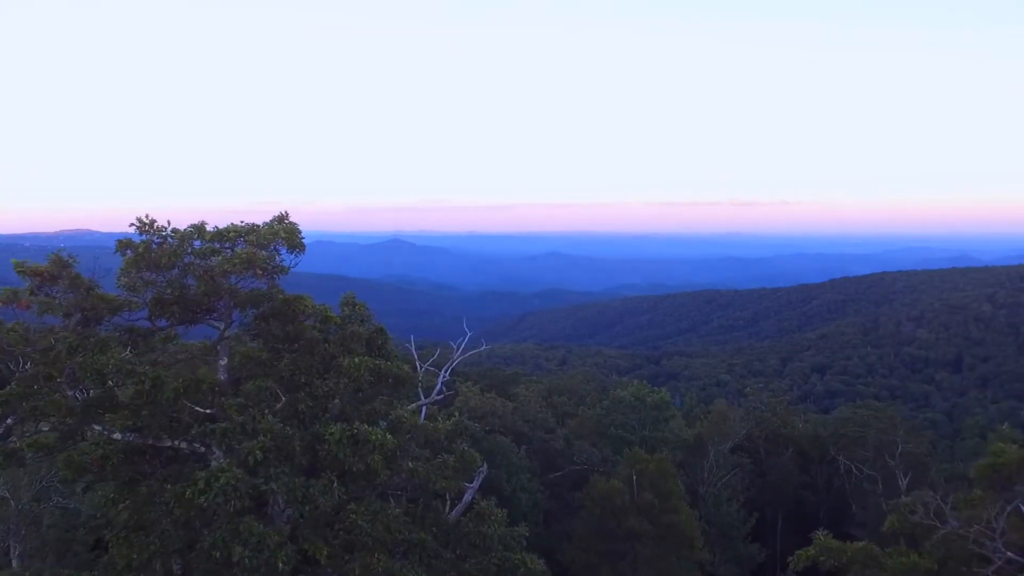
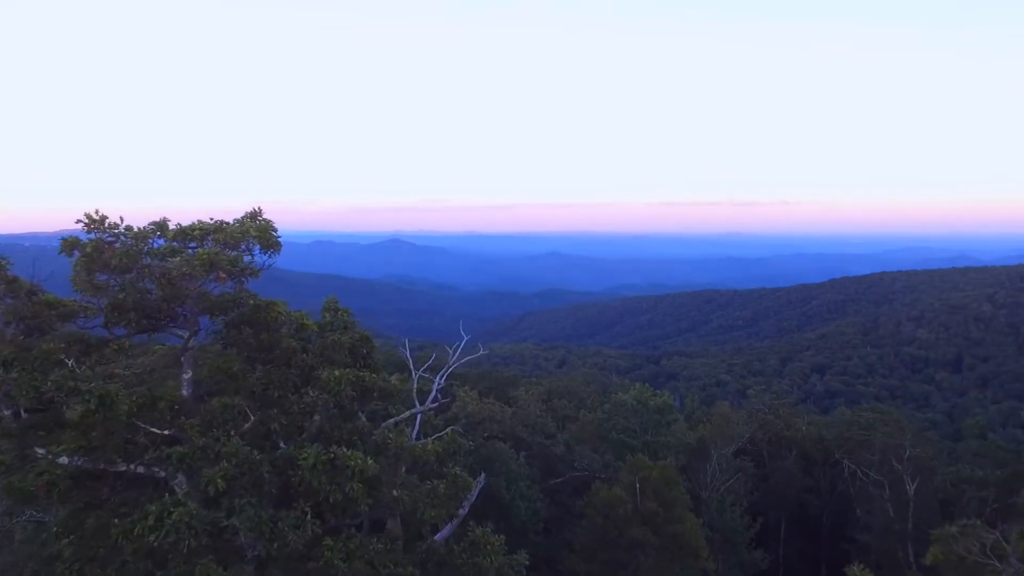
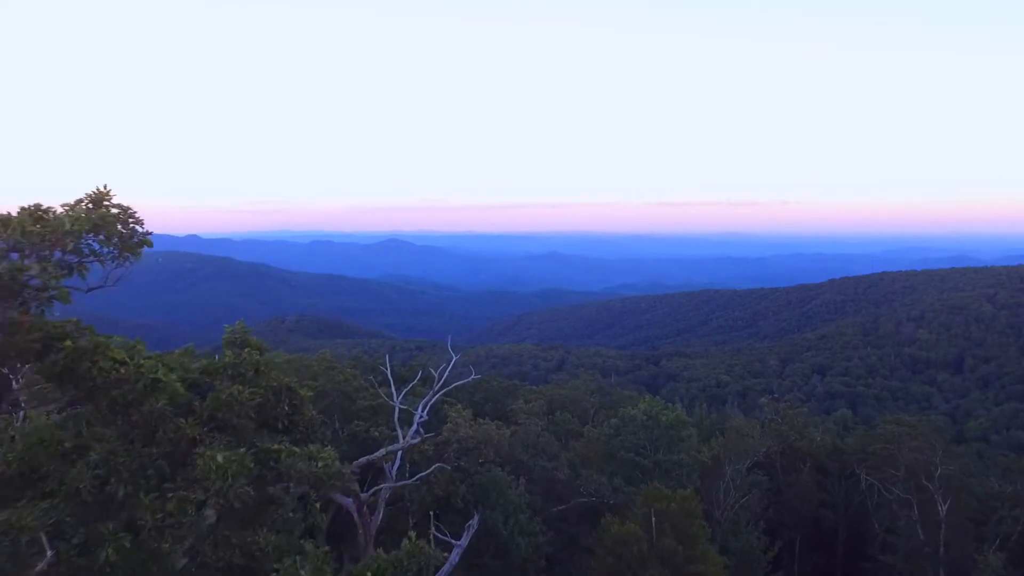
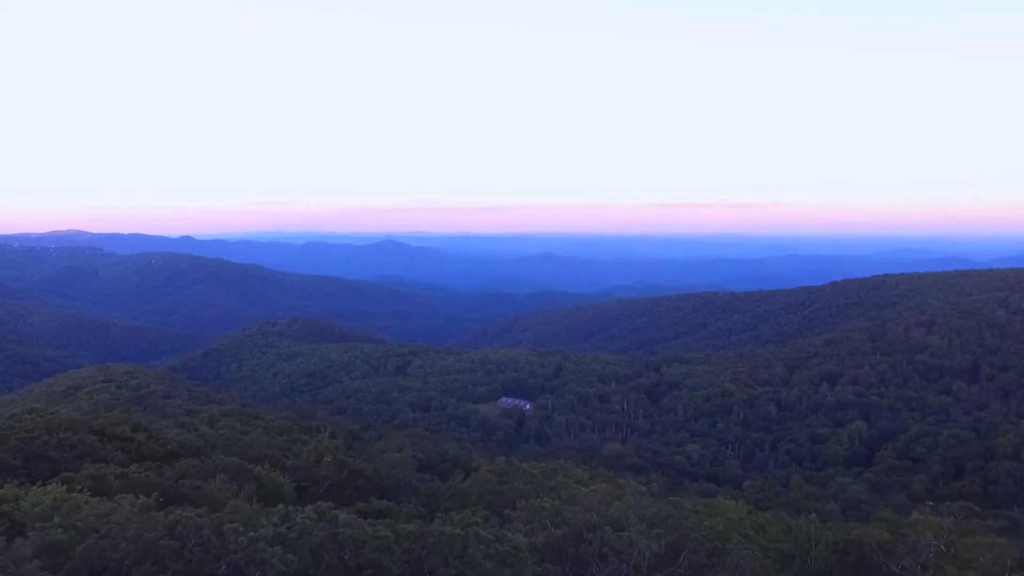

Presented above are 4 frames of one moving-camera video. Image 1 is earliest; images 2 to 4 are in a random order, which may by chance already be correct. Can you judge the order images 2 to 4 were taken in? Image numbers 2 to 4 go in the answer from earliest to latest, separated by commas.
2, 3, 4
